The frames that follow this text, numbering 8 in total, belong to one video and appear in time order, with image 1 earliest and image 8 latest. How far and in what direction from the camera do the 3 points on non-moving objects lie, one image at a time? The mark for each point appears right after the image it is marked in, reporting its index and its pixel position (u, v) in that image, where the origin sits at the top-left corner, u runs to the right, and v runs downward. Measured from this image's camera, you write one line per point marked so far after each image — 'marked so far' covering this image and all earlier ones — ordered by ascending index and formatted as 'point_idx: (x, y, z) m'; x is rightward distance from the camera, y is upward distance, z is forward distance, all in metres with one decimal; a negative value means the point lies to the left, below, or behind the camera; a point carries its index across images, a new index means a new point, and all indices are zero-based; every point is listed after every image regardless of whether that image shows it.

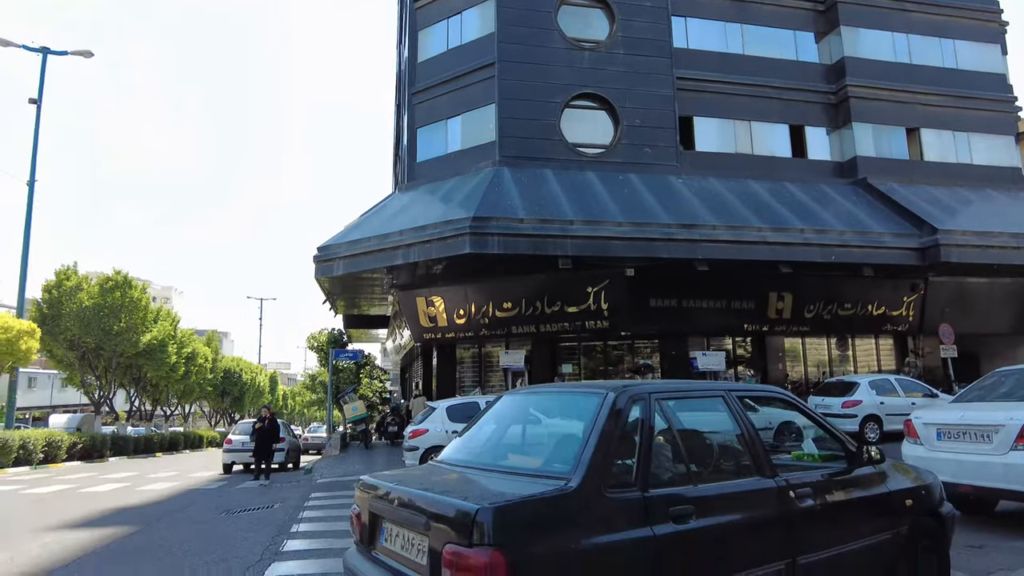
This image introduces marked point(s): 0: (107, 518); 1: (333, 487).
0: (-5.5, -3.1, +9.0) m
1: (-3.2, -3.5, +11.8) m
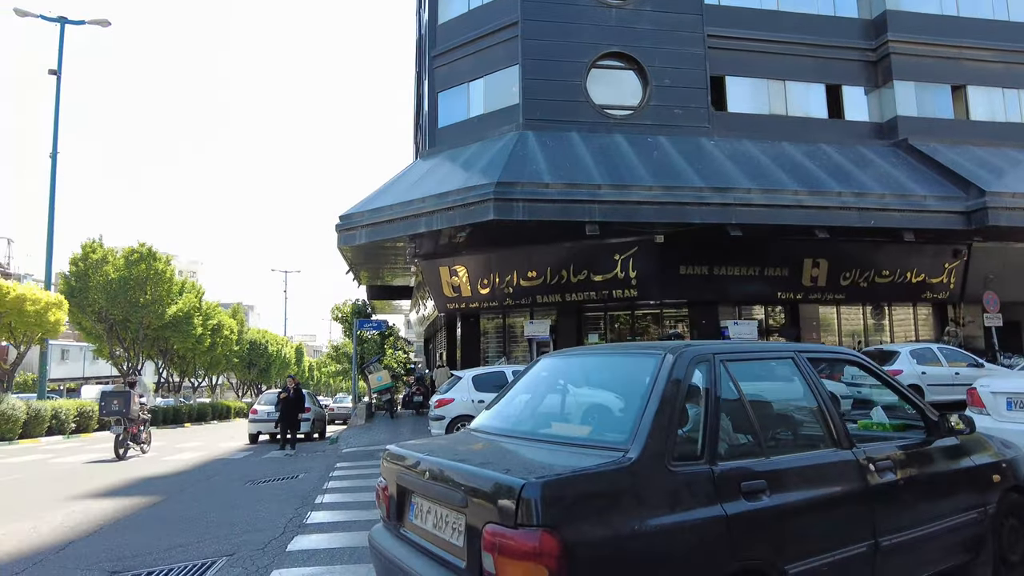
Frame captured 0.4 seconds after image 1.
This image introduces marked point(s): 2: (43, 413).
0: (-5.1, -2.7, +8.9) m
1: (-2.7, -3.0, +11.7) m
2: (-13.4, -3.6, +18.9) m
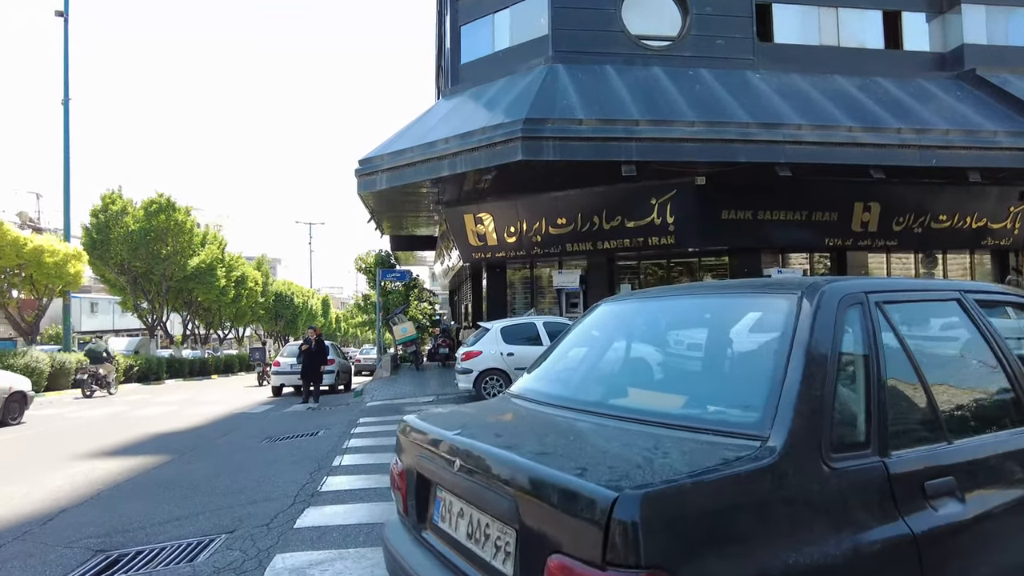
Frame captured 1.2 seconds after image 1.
0: (-4.6, -2.0, +8.4) m
1: (-2.2, -2.1, +11.1) m
2: (-12.6, -2.2, +18.8) m
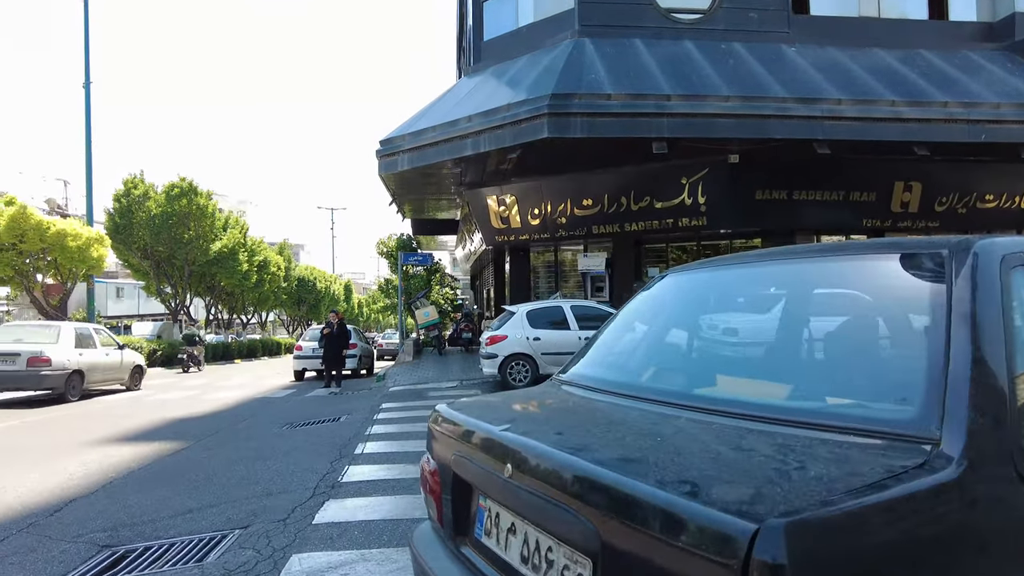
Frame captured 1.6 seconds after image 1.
0: (-4.3, -1.7, +8.2) m
1: (-1.7, -1.8, +10.8) m
2: (-11.9, -1.7, +18.8) m
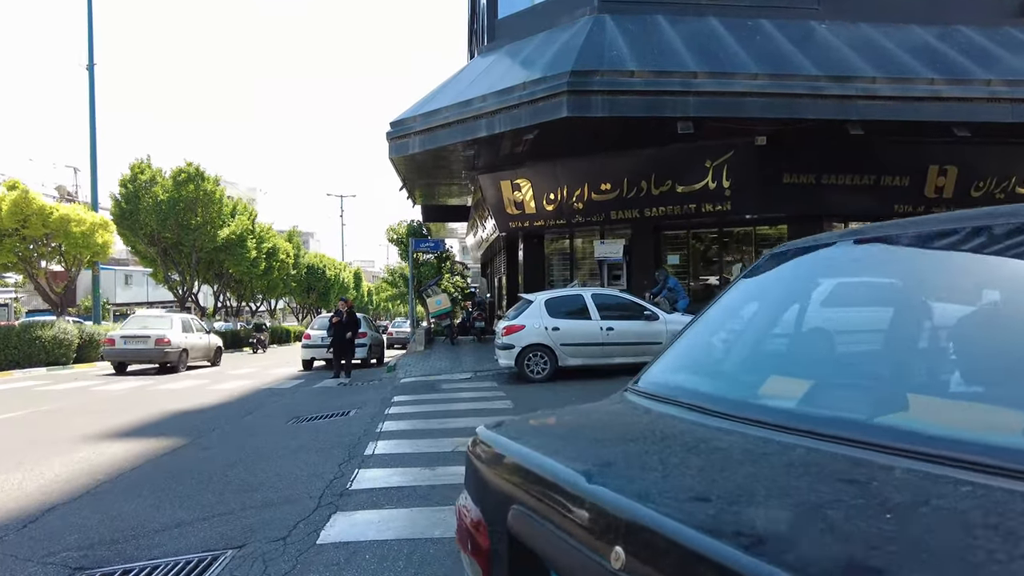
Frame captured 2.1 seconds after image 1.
0: (-4.1, -1.6, +7.7) m
1: (-1.4, -1.6, +10.3) m
2: (-11.6, -1.4, +18.4) m
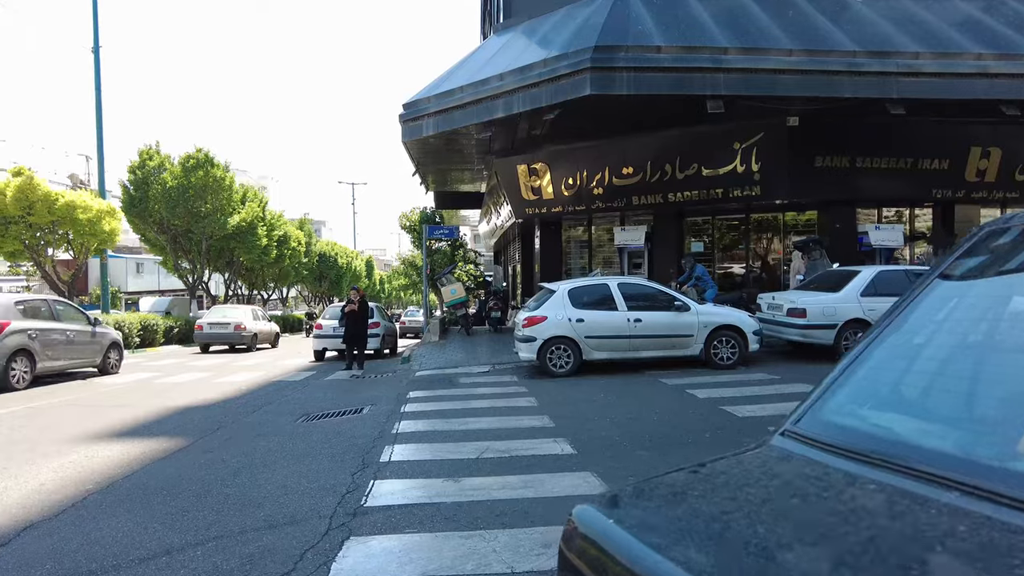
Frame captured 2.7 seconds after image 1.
0: (-3.8, -1.5, +7.2) m
1: (-1.1, -1.4, +9.8) m
2: (-11.1, -1.0, +18.0) m
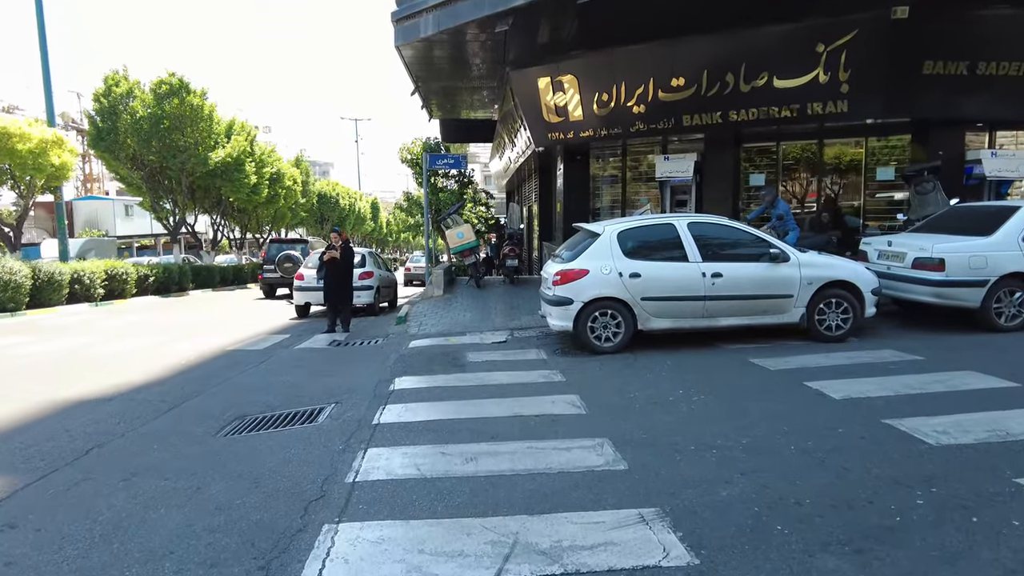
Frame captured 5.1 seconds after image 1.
0: (-3.5, -1.1, +4.7) m
1: (-0.8, -0.8, +7.2) m
2: (-10.7, +0.3, +15.6) m
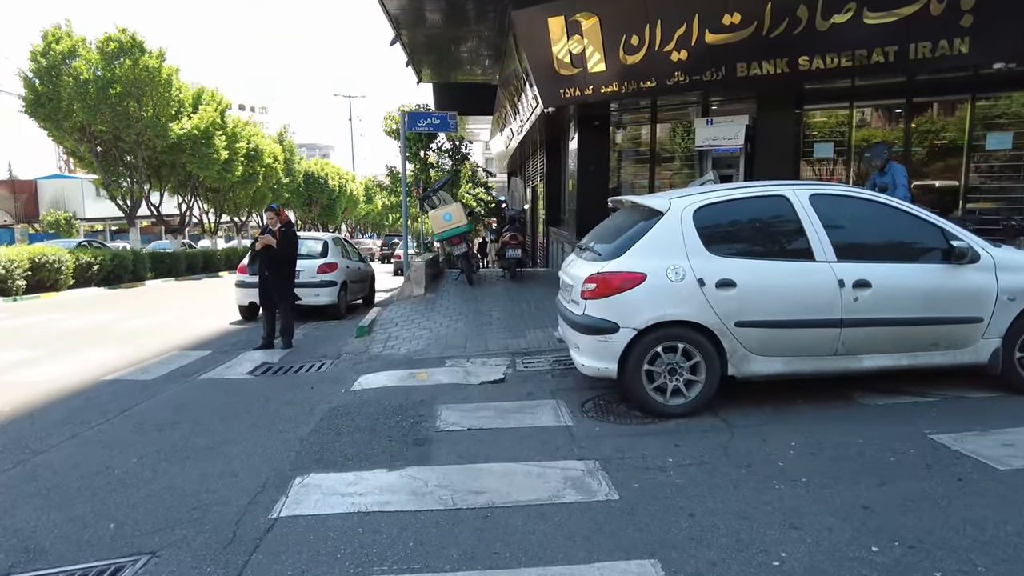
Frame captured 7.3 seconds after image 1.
0: (-3.5, -1.2, +1.9) m
1: (-0.8, -0.9, +4.4) m
2: (-10.6, +0.4, +12.7) m
